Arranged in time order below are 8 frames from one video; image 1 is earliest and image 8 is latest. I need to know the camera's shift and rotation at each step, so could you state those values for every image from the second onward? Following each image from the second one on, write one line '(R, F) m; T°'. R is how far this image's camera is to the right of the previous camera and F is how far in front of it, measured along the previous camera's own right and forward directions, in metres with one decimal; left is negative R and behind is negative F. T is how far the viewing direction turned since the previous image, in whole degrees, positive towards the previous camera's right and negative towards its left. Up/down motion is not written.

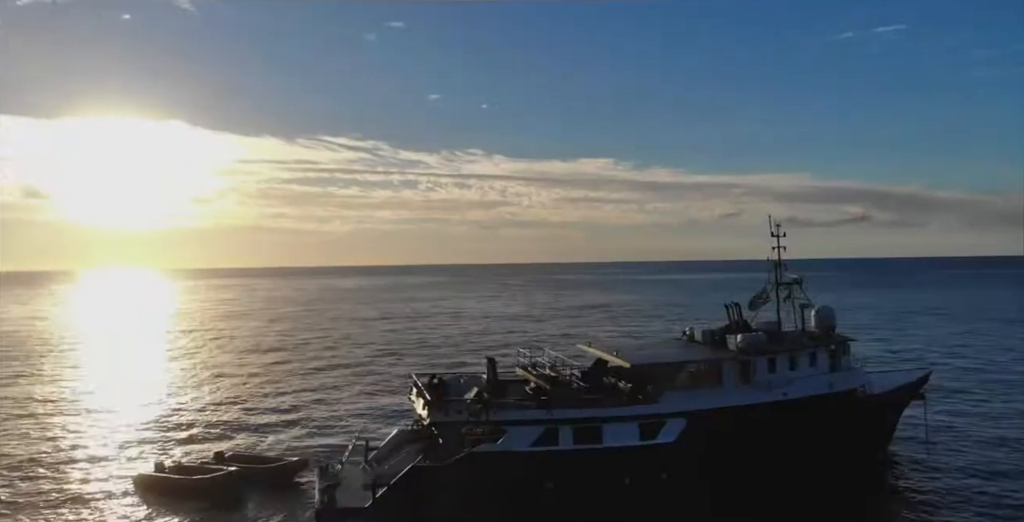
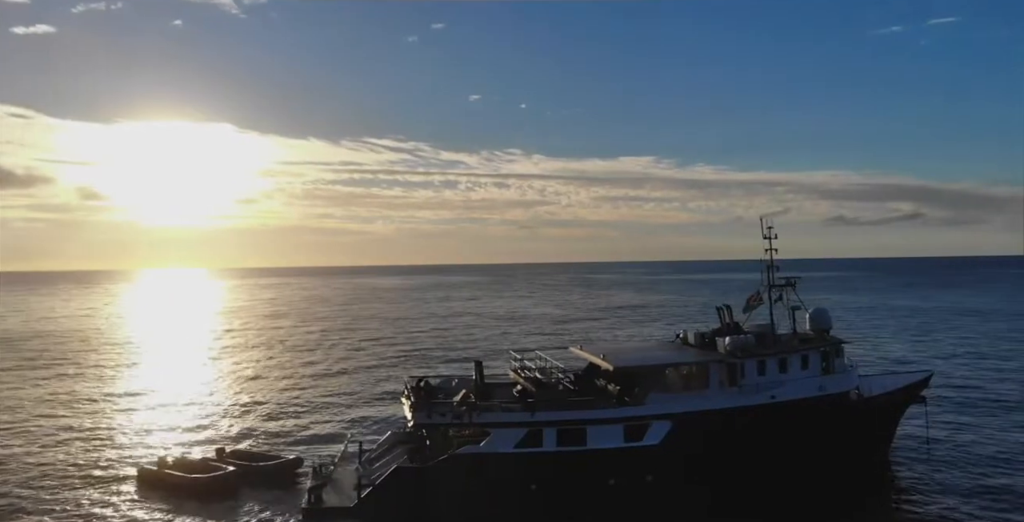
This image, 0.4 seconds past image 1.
(+2.9, -0.5) m; -3°
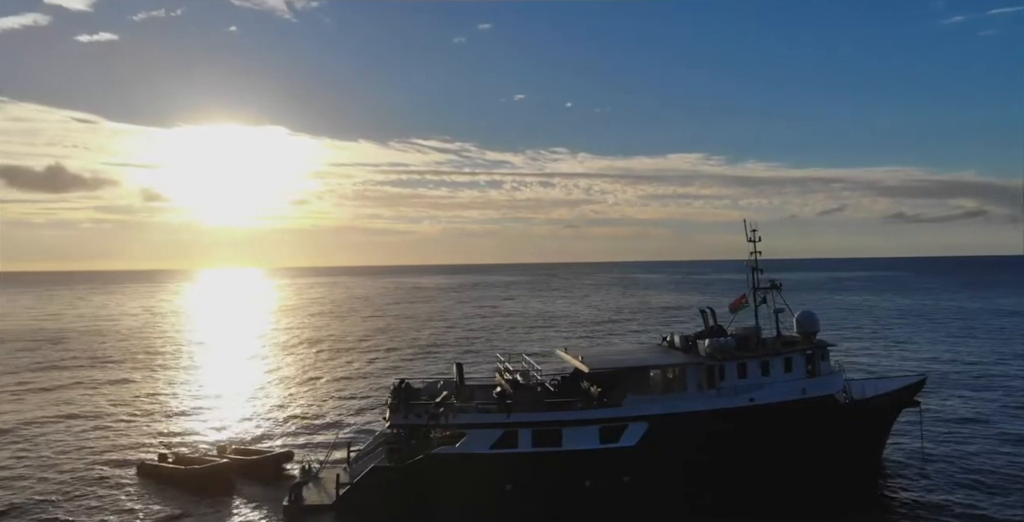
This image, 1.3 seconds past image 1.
(+3.8, -0.6) m; -4°
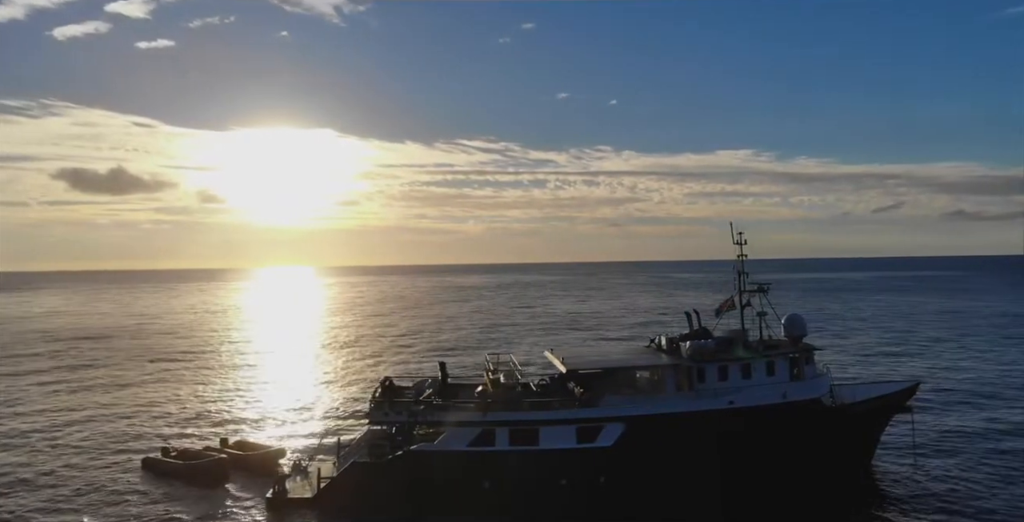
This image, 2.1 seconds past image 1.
(+3.7, -0.6) m; -4°
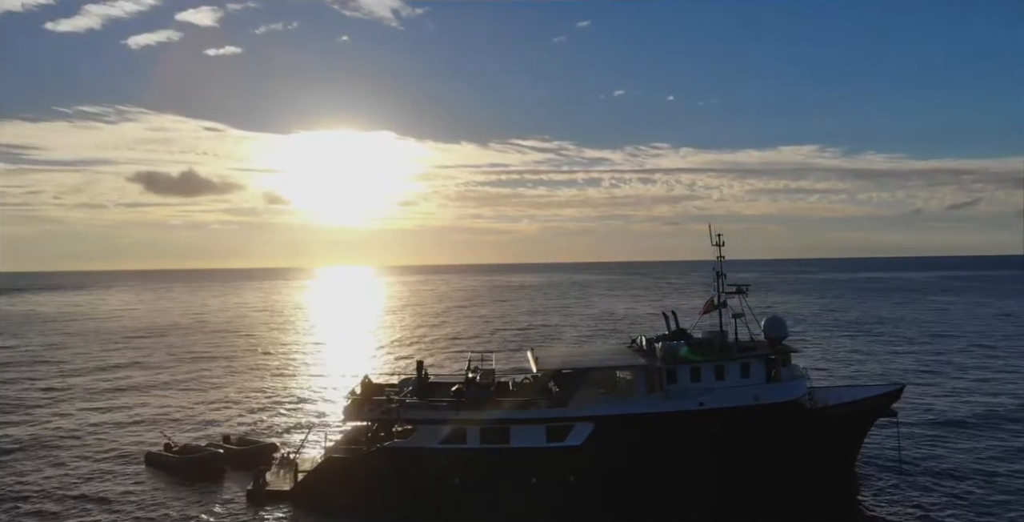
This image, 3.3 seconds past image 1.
(+4.8, -0.5) m; -5°
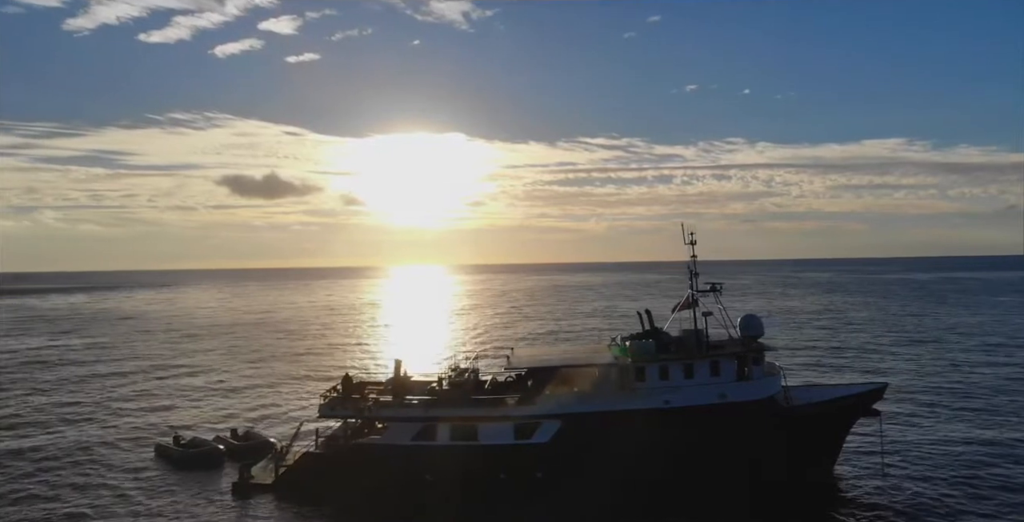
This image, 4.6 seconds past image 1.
(+5.9, -0.5) m; -6°
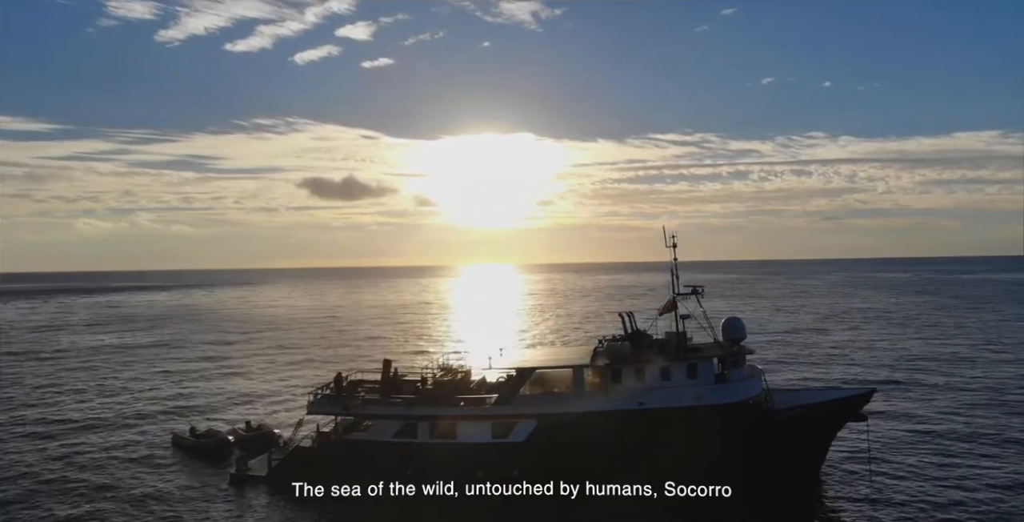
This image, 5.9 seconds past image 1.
(+5.5, -0.3) m; -6°
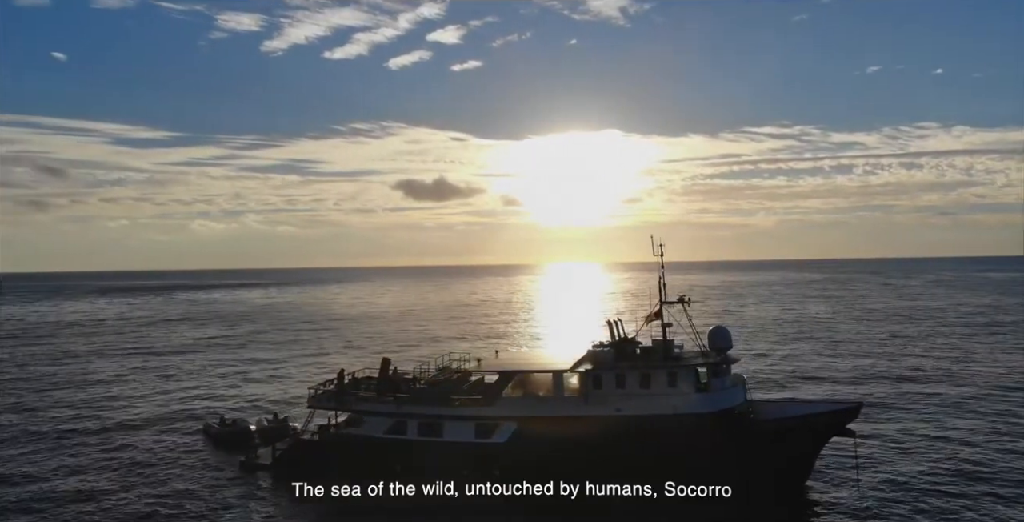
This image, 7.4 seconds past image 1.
(+6.3, +0.1) m; -8°
